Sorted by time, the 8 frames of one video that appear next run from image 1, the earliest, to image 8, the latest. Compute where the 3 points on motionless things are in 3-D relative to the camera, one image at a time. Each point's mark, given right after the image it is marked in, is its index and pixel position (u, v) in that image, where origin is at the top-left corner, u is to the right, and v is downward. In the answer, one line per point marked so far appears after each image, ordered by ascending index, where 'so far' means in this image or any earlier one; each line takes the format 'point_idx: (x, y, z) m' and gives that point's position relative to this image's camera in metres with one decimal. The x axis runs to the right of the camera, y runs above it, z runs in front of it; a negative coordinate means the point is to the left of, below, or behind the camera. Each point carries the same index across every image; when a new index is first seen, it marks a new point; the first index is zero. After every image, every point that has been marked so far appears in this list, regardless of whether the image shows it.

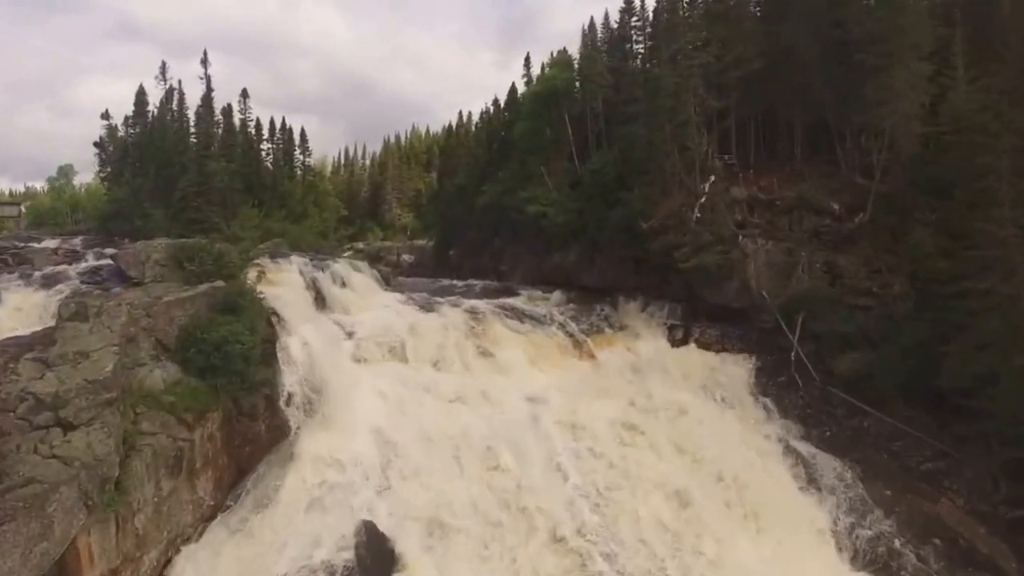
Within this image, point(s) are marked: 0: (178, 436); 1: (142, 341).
0: (-6.3, -2.8, +13.8) m
1: (-7.3, -1.1, +14.4) m
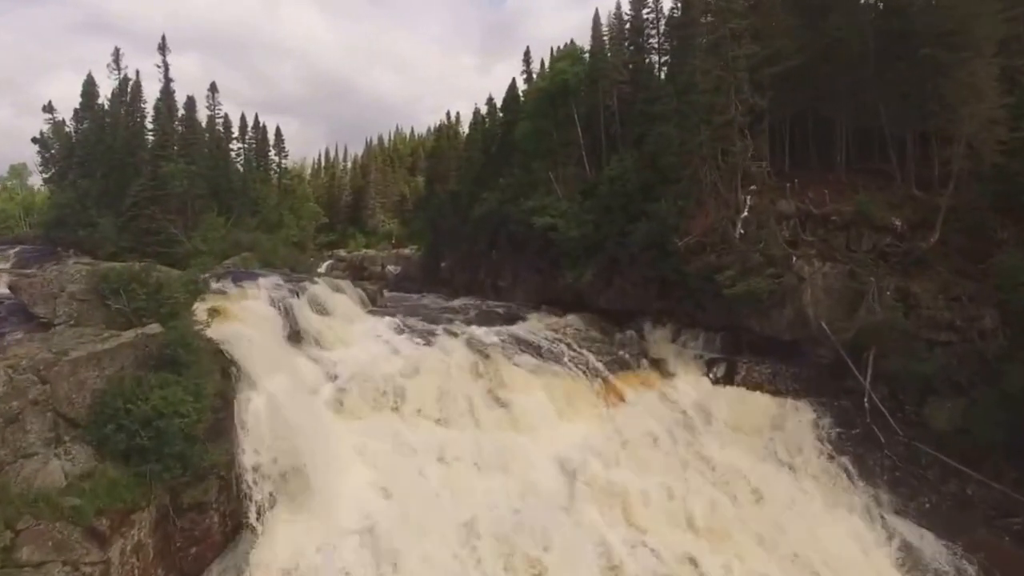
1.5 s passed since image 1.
0: (-5.6, -3.5, +9.5) m
1: (-6.6, -1.8, +10.1) m
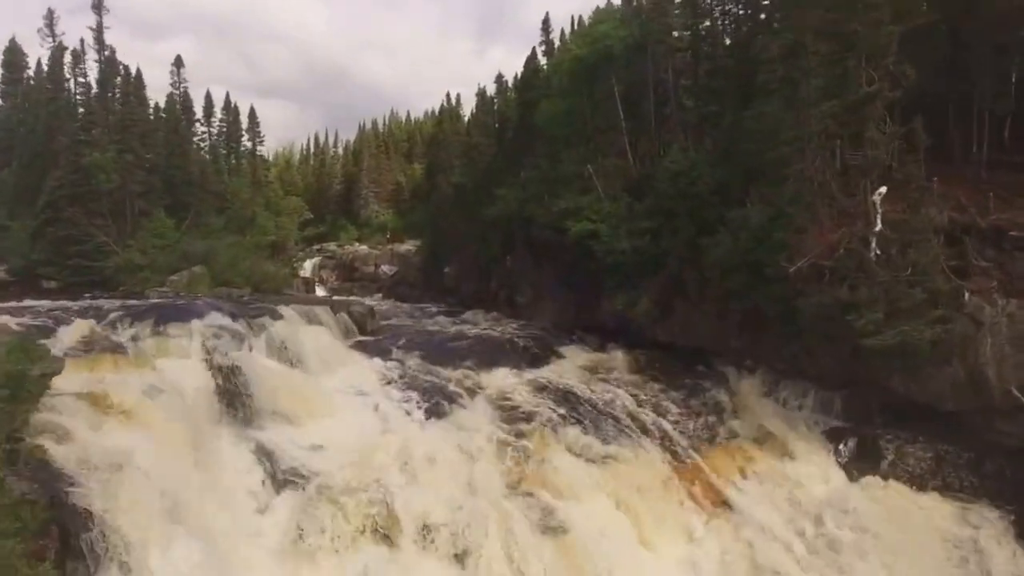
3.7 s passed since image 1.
0: (-4.5, -4.7, +2.8) m
1: (-5.5, -3.0, +3.4) m
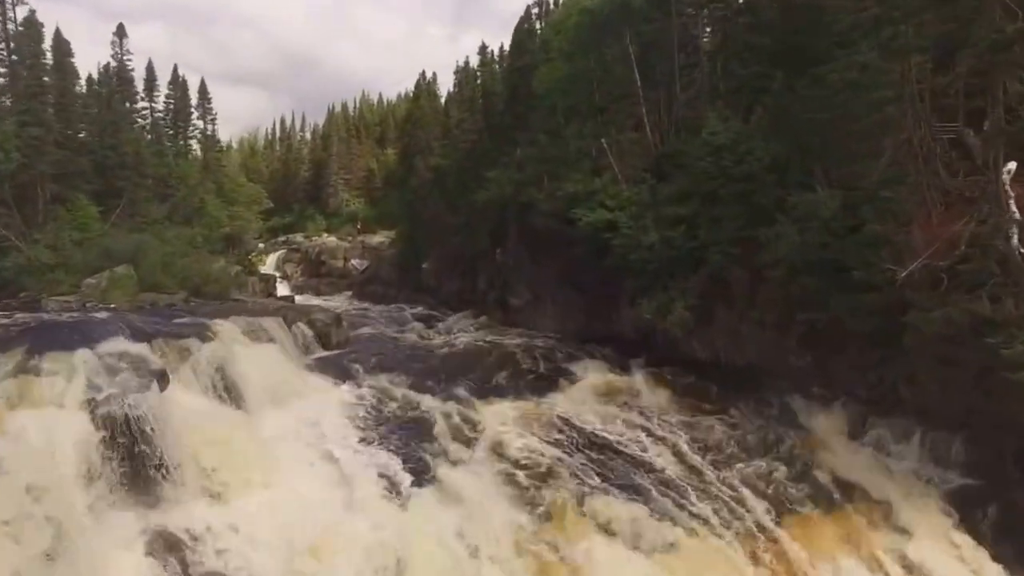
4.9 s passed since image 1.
0: (-3.7, -5.1, -1.7) m
1: (-4.8, -3.4, -1.2) m
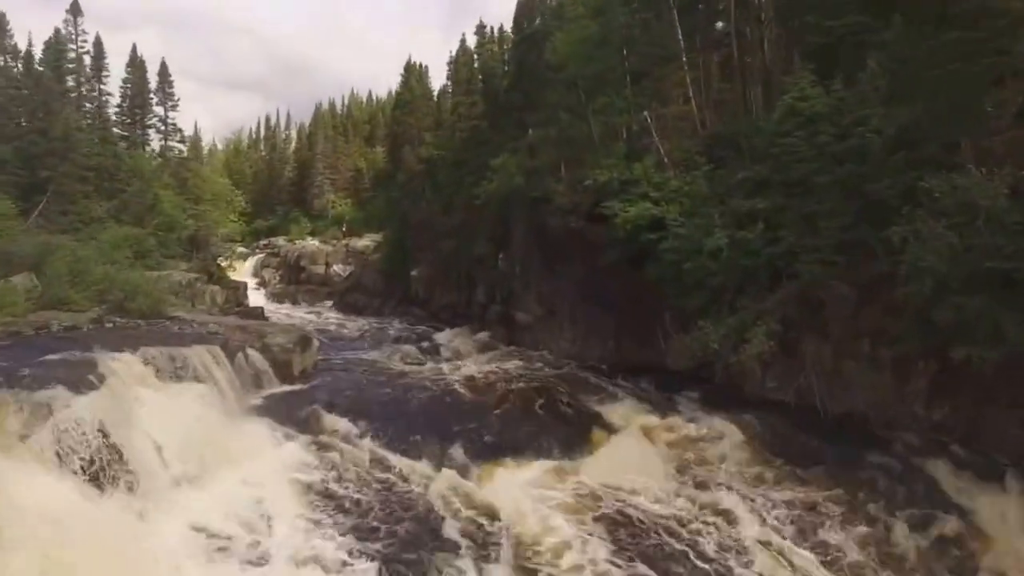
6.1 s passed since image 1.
0: (-3.1, -5.3, -6.4) m
1: (-4.2, -3.6, -5.9) m
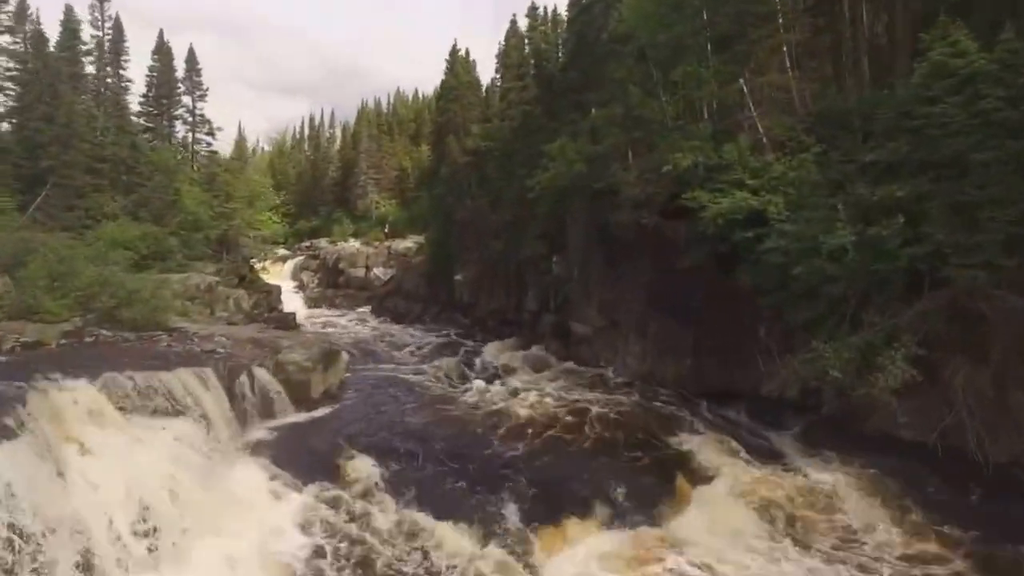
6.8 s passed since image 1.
0: (-3.5, -5.3, -9.2) m
1: (-4.5, -3.6, -8.6) m
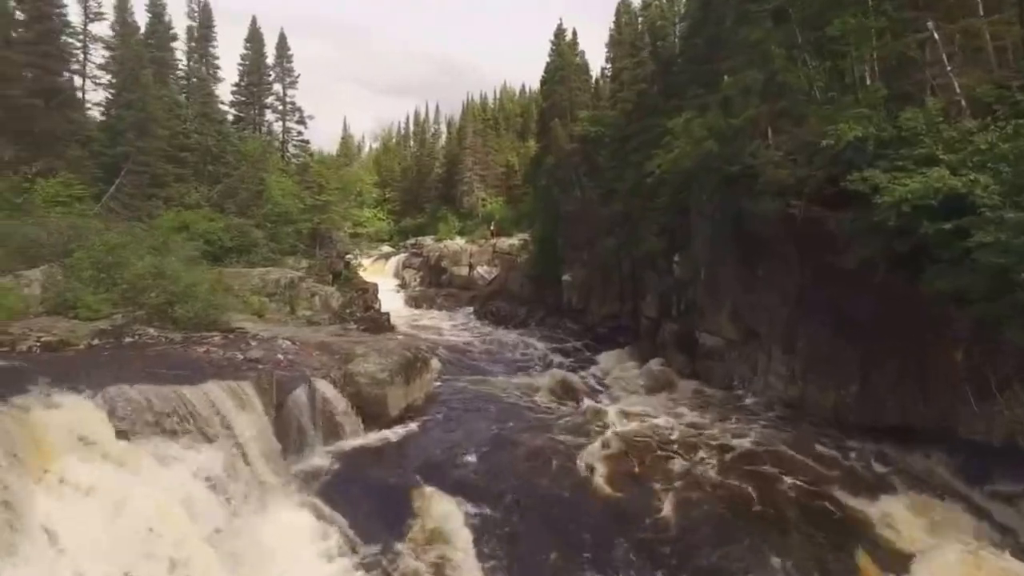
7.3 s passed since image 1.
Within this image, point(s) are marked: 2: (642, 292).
0: (-5.1, -5.2, -11.2) m
1: (-6.0, -3.5, -10.4) m
2: (+3.5, -0.1, +19.8) m
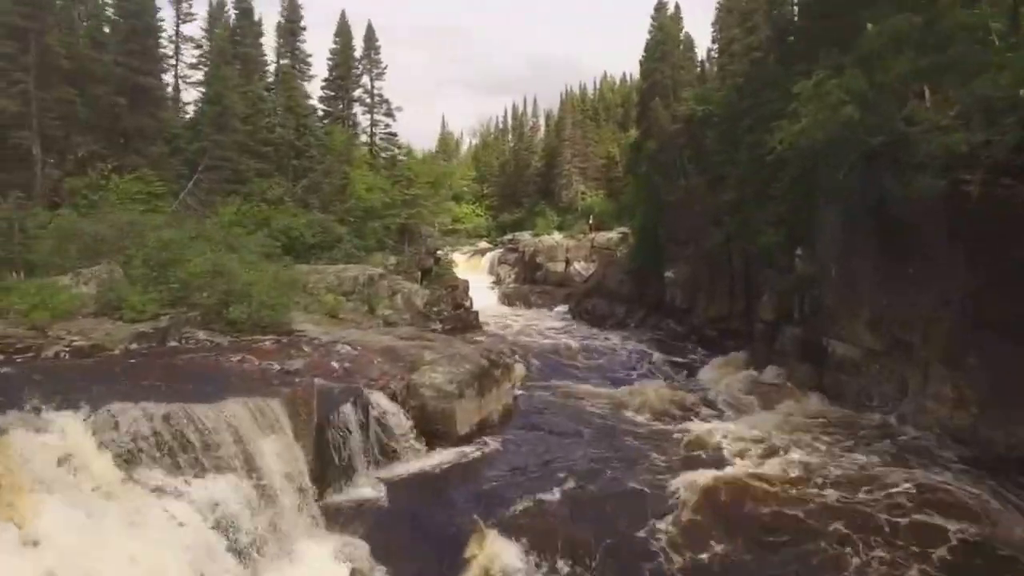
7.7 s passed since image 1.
0: (-7.0, -5.3, -11.9) m
1: (-7.8, -3.6, -11.0) m
2: (+5.8, 0.0, +17.6) m
